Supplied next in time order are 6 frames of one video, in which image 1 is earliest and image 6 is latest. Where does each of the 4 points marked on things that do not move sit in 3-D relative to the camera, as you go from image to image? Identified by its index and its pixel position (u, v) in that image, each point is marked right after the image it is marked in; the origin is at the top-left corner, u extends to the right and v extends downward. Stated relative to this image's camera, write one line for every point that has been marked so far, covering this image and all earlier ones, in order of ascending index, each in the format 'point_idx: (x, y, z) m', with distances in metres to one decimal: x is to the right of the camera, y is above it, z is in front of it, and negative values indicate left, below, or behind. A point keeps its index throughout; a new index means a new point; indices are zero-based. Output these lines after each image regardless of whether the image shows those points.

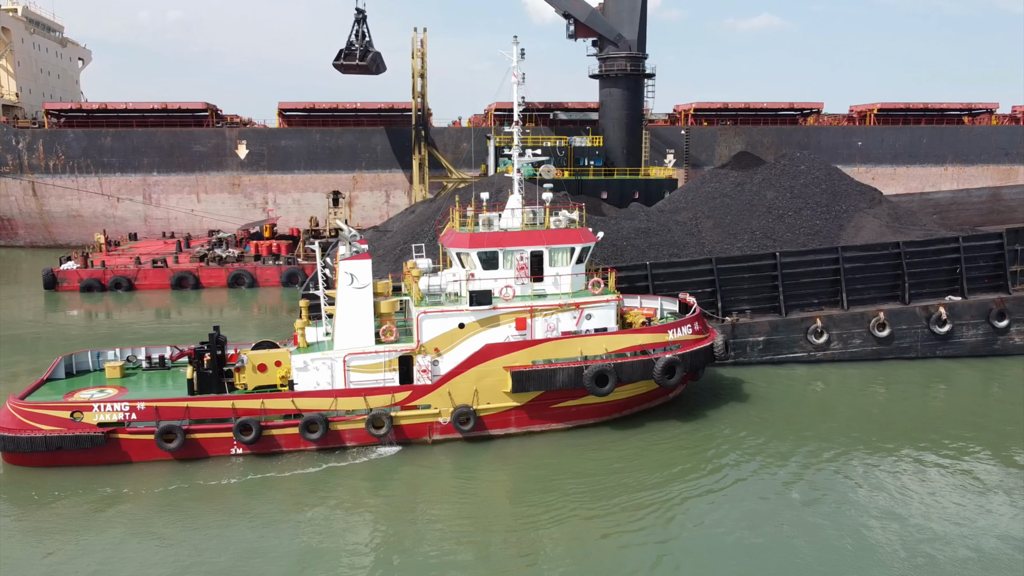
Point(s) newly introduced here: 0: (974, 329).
0: (+10.2, -0.9, +14.2) m
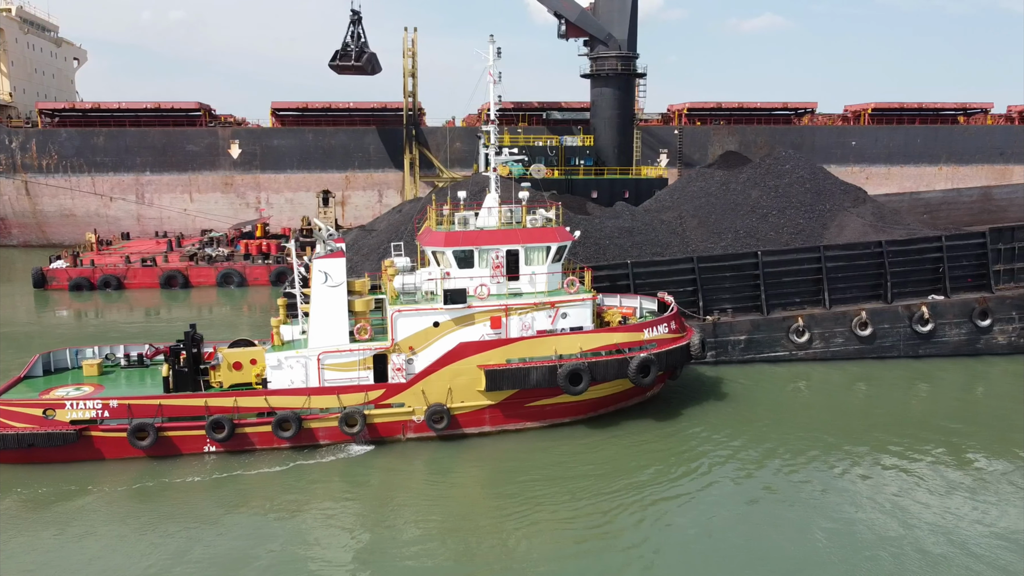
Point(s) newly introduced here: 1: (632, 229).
0: (+9.8, -0.9, +14.2) m
1: (+2.9, +1.5, +15.8) m
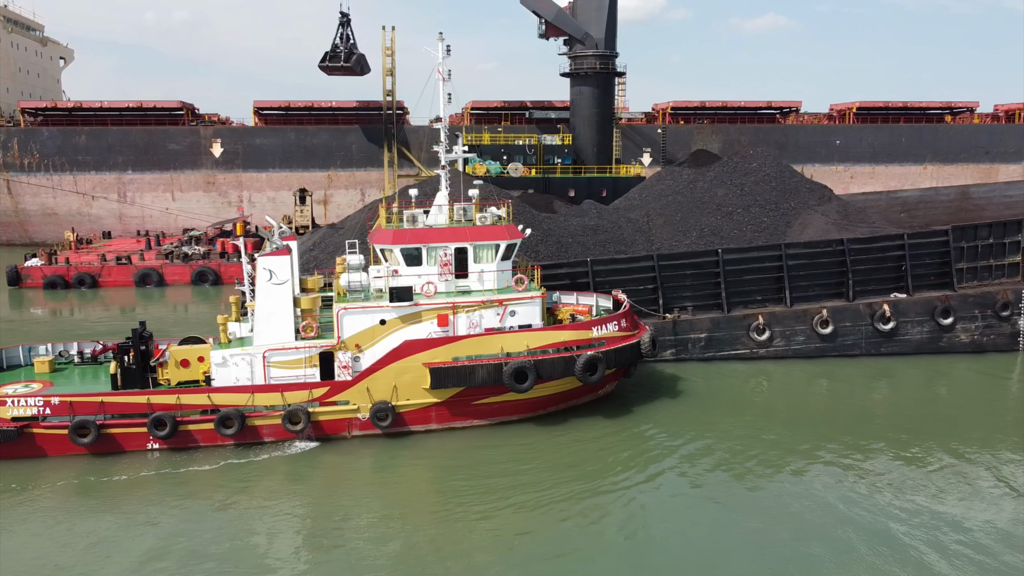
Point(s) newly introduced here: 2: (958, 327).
0: (+9.0, -0.8, +14.2) m
1: (+2.1, +1.5, +15.8) m
2: (+9.8, -0.9, +14.0) m
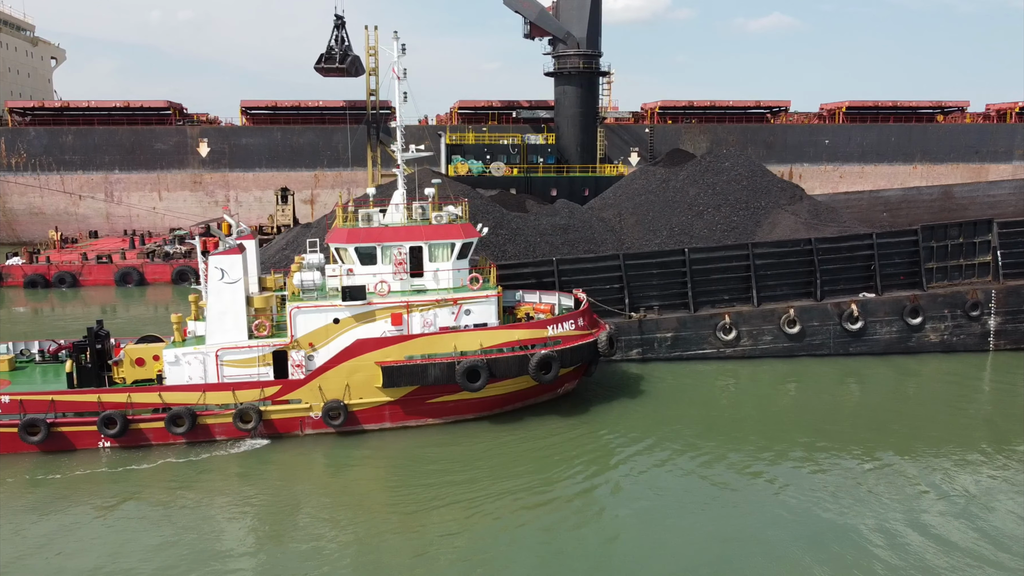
0: (+8.3, -0.8, +14.2) m
1: (+1.4, +1.5, +15.8) m
2: (+9.0, -0.8, +14.0) m
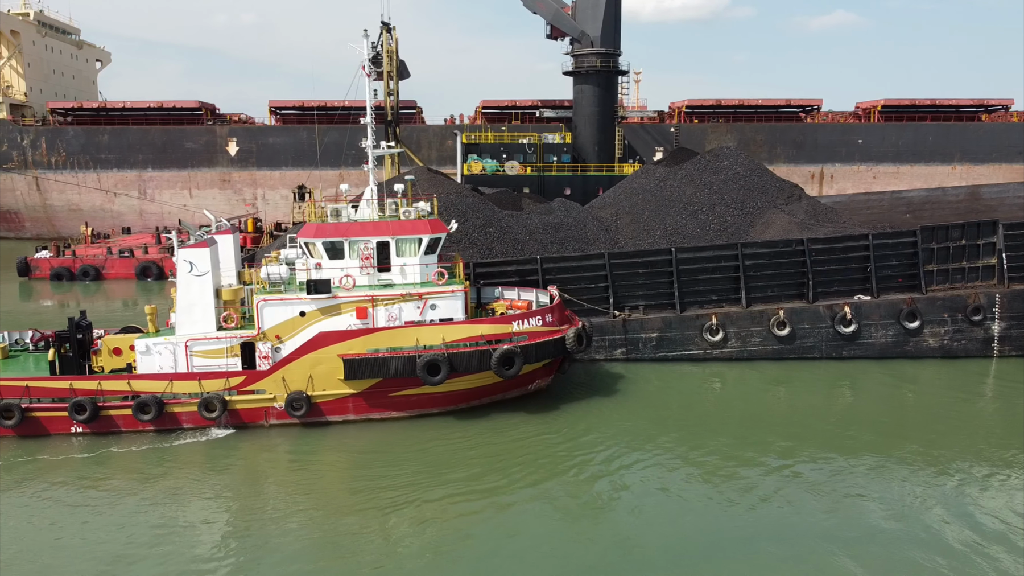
0: (+7.9, -0.9, +13.7) m
1: (+1.2, +1.6, +15.7) m
2: (+8.7, -0.9, +13.5) m
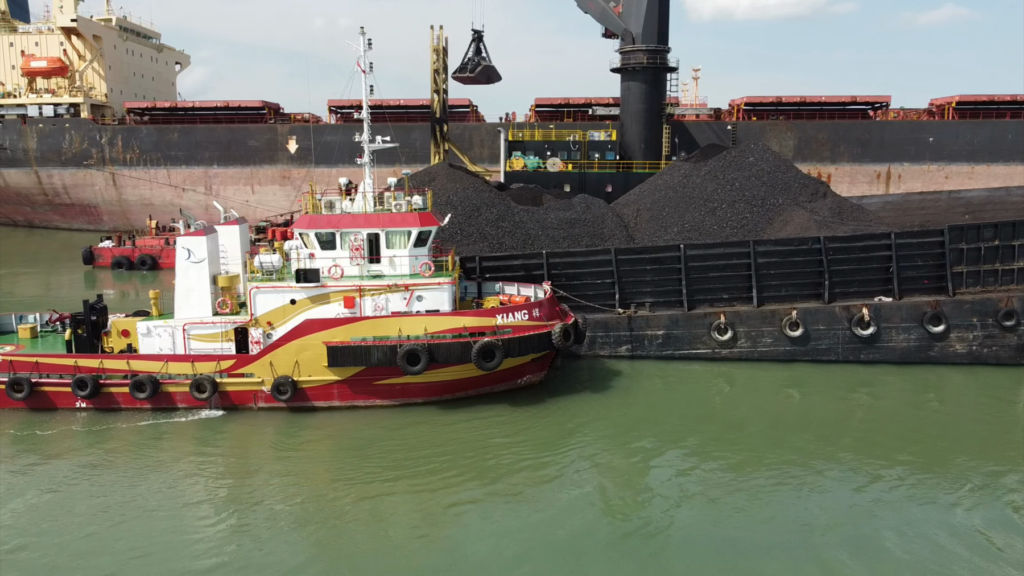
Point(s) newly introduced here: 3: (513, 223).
0: (+8.0, -1.0, +12.9) m
1: (+1.5, +1.6, +15.6) m
2: (+8.7, -1.0, +12.5) m
3: (0.0, +1.6, +15.2) m
